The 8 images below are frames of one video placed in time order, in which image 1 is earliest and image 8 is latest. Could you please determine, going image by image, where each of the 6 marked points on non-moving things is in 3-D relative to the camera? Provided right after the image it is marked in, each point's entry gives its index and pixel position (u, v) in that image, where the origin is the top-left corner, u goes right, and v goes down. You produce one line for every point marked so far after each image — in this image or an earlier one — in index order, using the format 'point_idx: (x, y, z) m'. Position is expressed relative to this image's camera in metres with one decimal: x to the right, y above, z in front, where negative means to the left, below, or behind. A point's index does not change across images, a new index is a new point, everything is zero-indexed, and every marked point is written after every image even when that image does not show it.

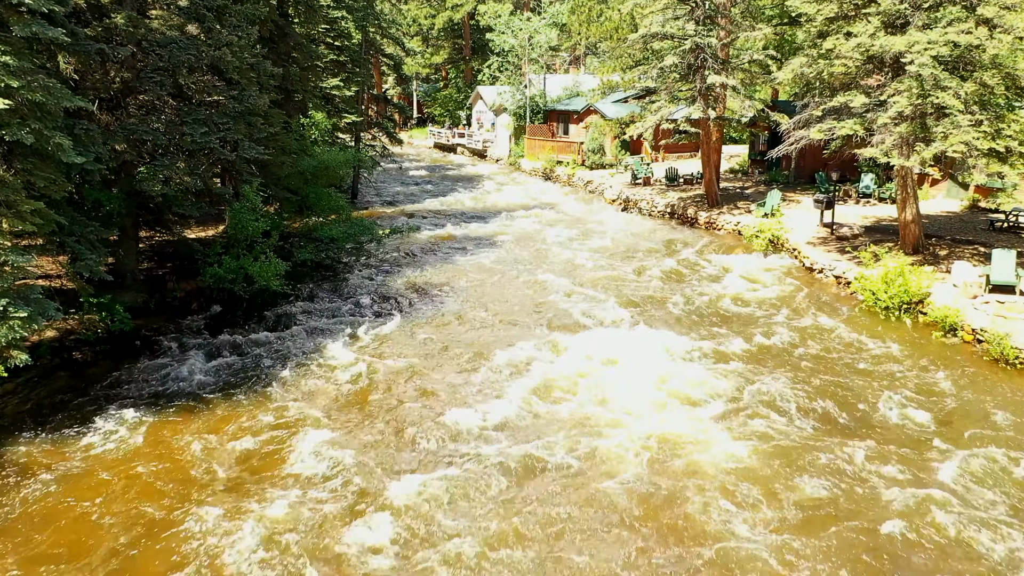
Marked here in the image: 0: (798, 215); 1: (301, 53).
0: (+6.6, +1.7, +17.5) m
1: (-4.5, +5.1, +16.6) m
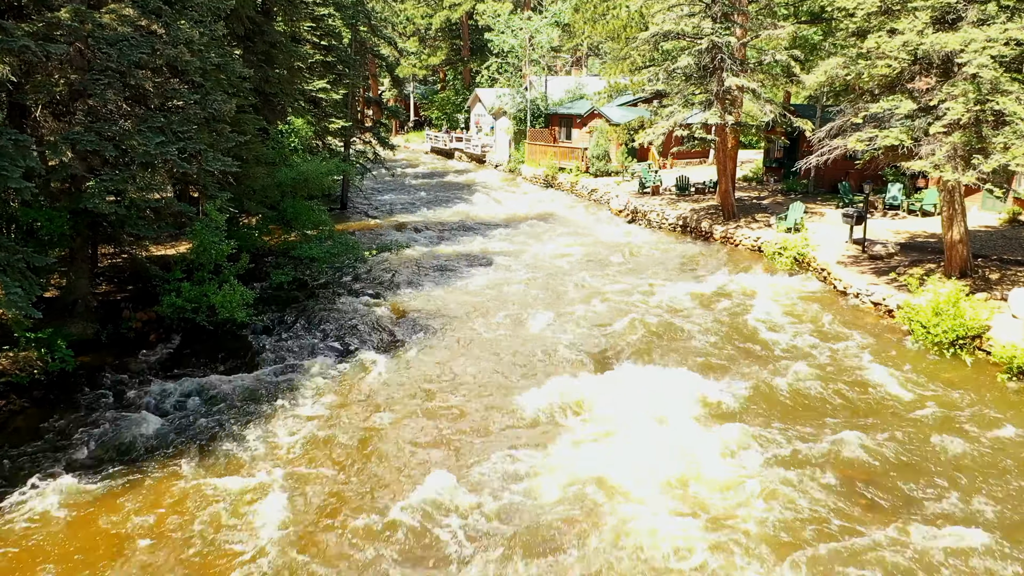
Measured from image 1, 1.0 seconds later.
0: (+6.5, +1.2, +16.1) m
1: (-4.6, +4.6, +15.1) m
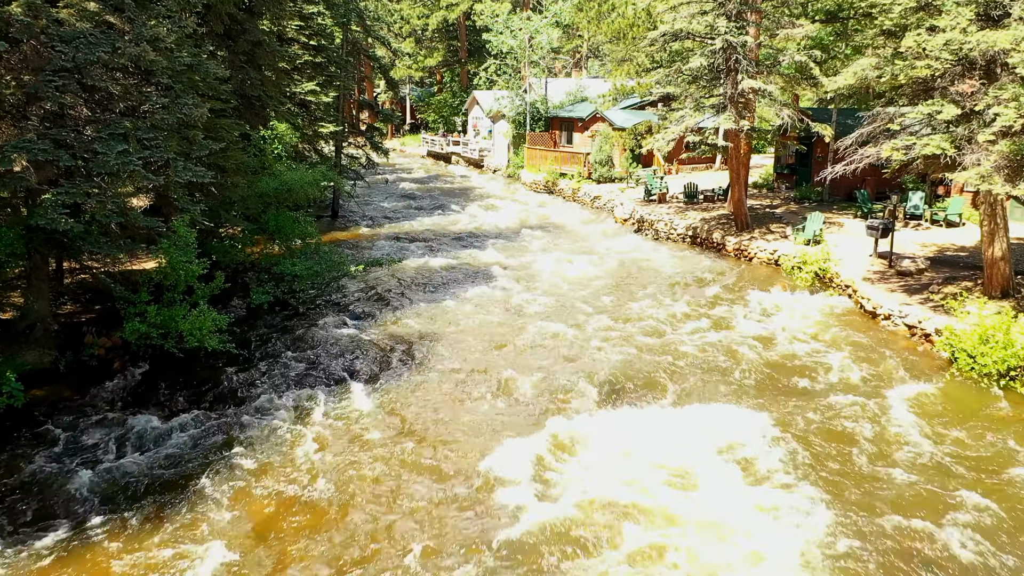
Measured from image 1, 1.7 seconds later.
0: (+6.6, +0.9, +15.1) m
1: (-4.5, +4.3, +14.1) m
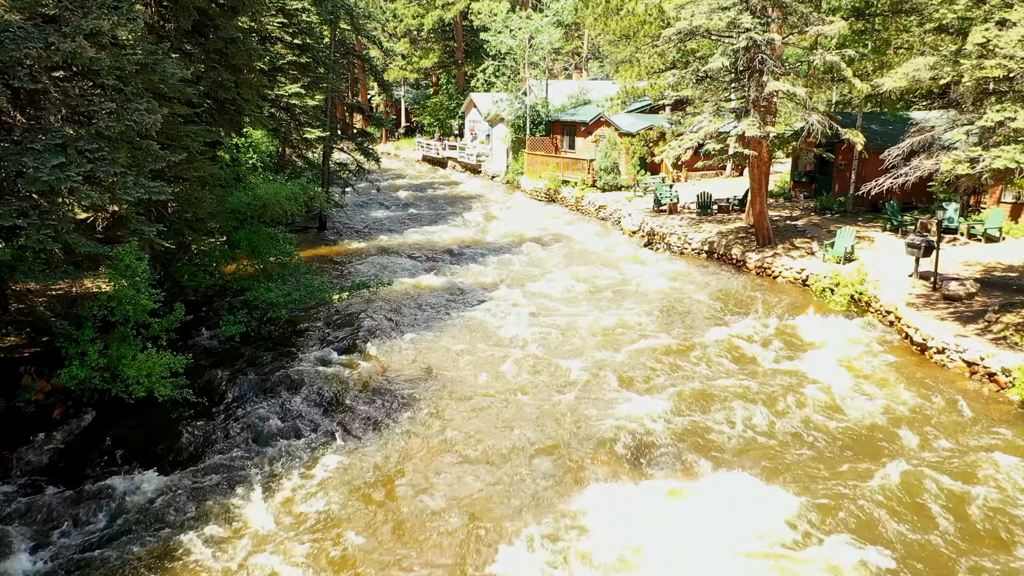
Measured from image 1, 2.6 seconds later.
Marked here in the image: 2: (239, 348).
0: (+6.6, +0.5, +13.7) m
1: (-4.5, +3.9, +12.7) m
2: (-3.6, -0.8, +10.0) m
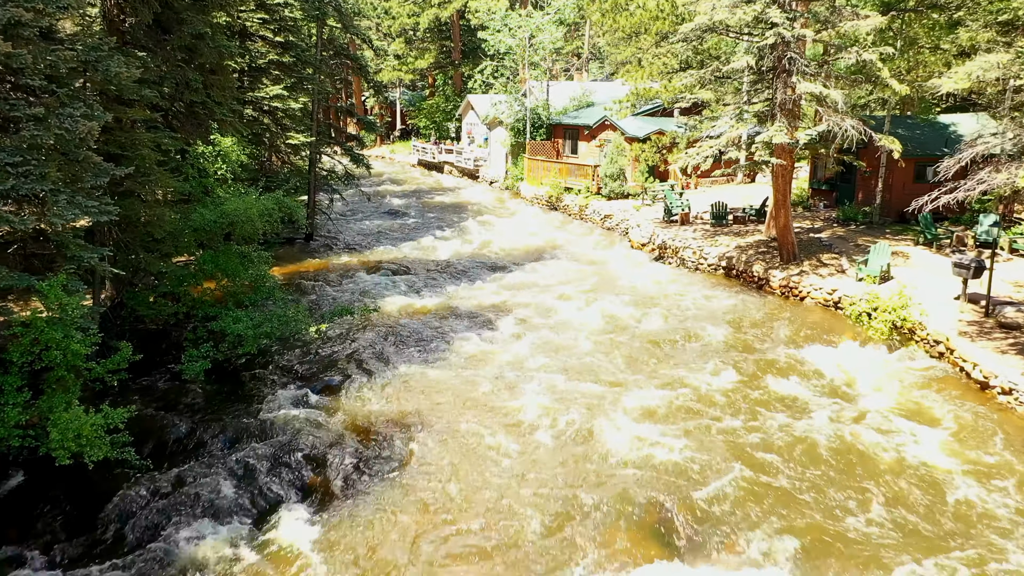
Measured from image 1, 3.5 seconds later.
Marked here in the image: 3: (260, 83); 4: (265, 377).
0: (+6.6, +0.1, +12.4) m
1: (-4.5, +3.5, +11.3) m
2: (-3.5, -1.1, +8.7) m
3: (-5.3, +4.3, +16.1) m
4: (-2.9, -1.1, +9.2) m
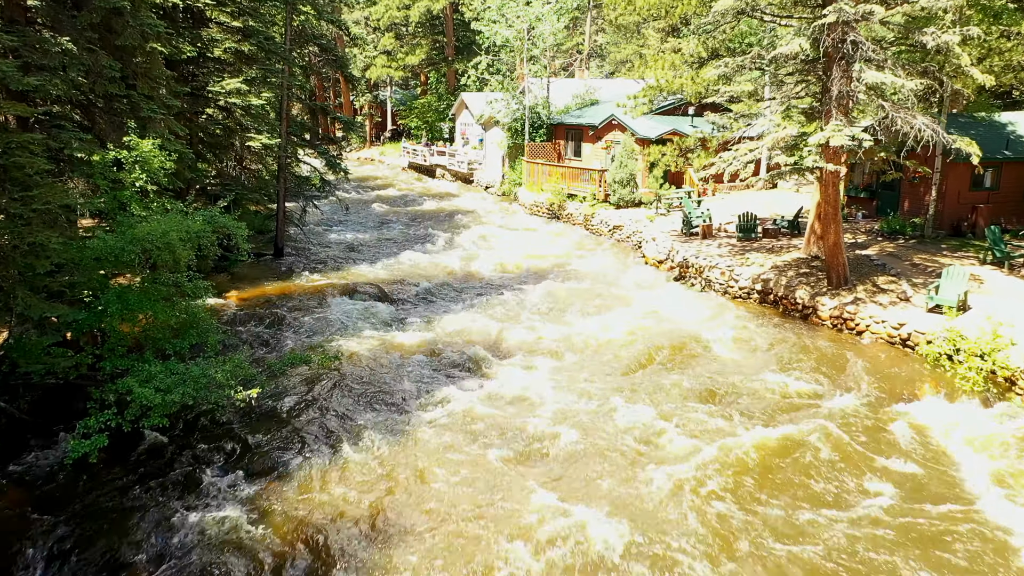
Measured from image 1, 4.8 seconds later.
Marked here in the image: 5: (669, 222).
0: (+6.6, -0.3, +10.1) m
1: (-4.5, +3.1, +9.1) m
2: (-3.5, -1.6, +6.4) m
3: (-5.3, +3.8, +13.8) m
4: (-2.9, -1.5, +6.9) m
5: (+3.5, +1.5, +17.2) m
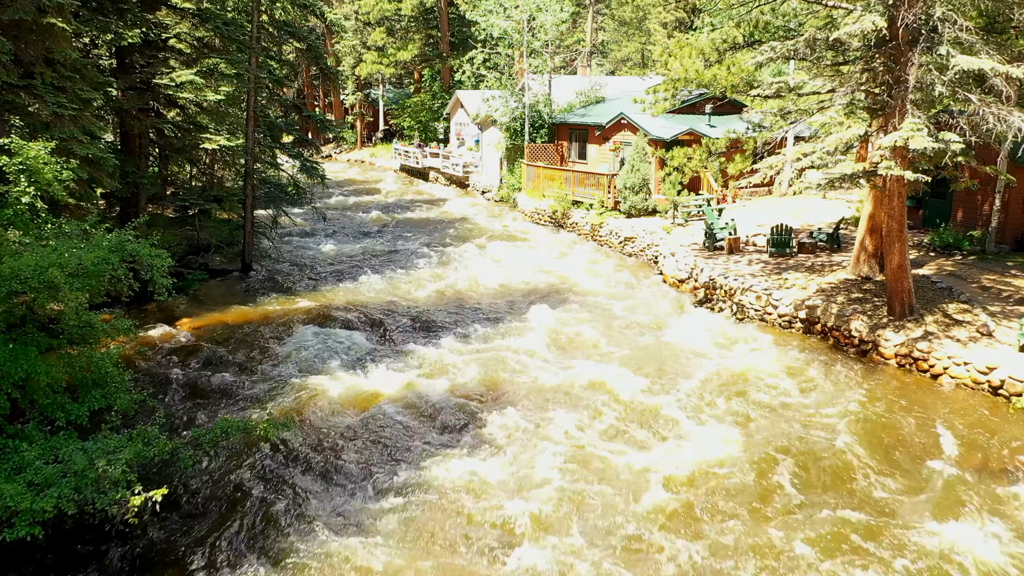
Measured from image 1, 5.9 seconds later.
0: (+6.6, -0.7, +8.2) m
1: (-4.5, +2.7, +7.1) m
2: (-3.5, -2.0, +4.4) m
3: (-5.3, +3.4, +11.8) m
4: (-2.9, -1.9, +4.9) m
5: (+3.5, +1.1, +15.2) m
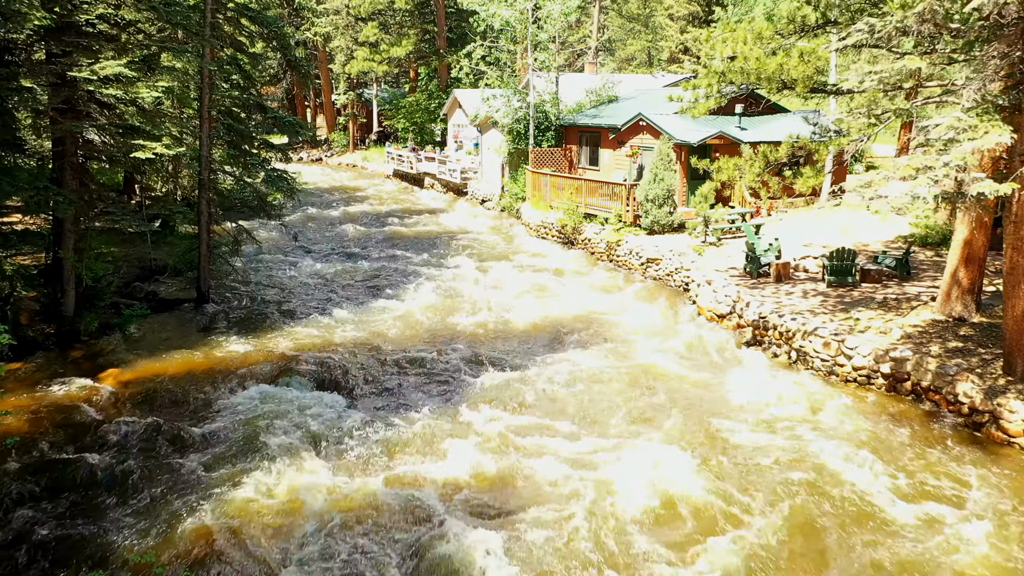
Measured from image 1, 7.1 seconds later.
0: (+6.6, -1.2, +5.9) m
1: (-4.5, +2.2, +4.8) m
2: (-3.5, -2.5, +2.1) m
3: (-5.2, +2.9, +9.6) m
4: (-2.9, -2.4, +2.7) m
5: (+3.6, +0.6, +12.9) m
